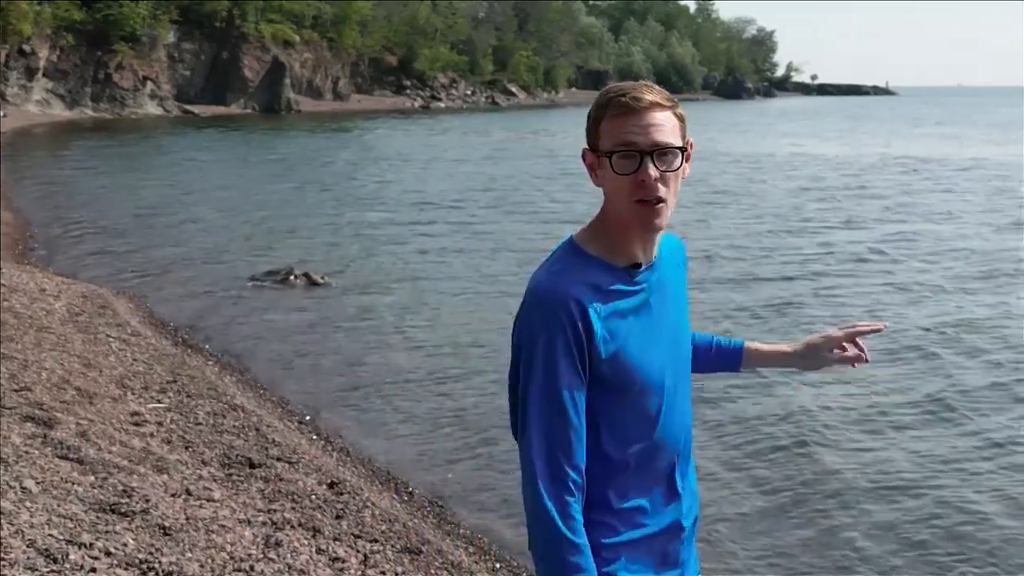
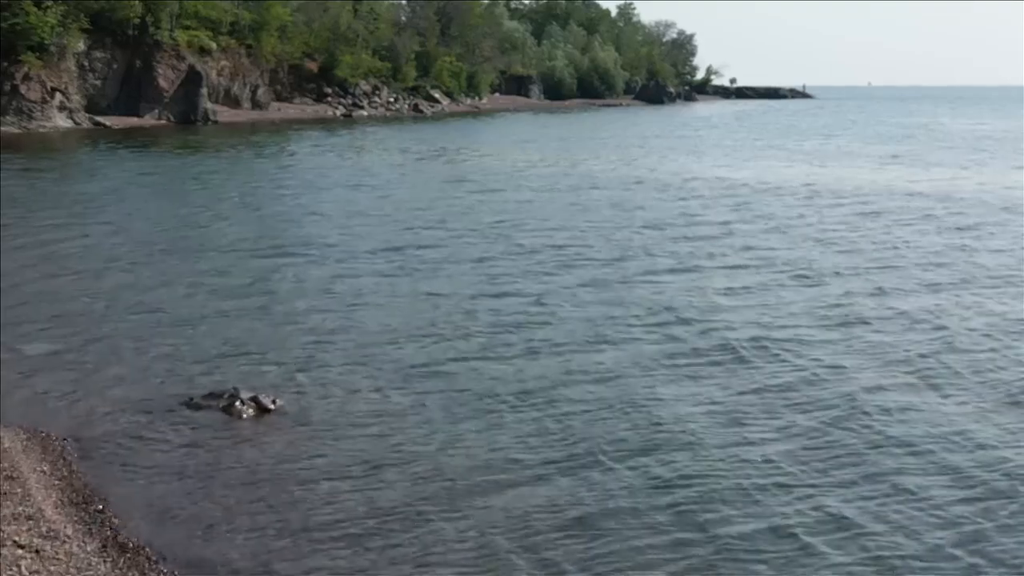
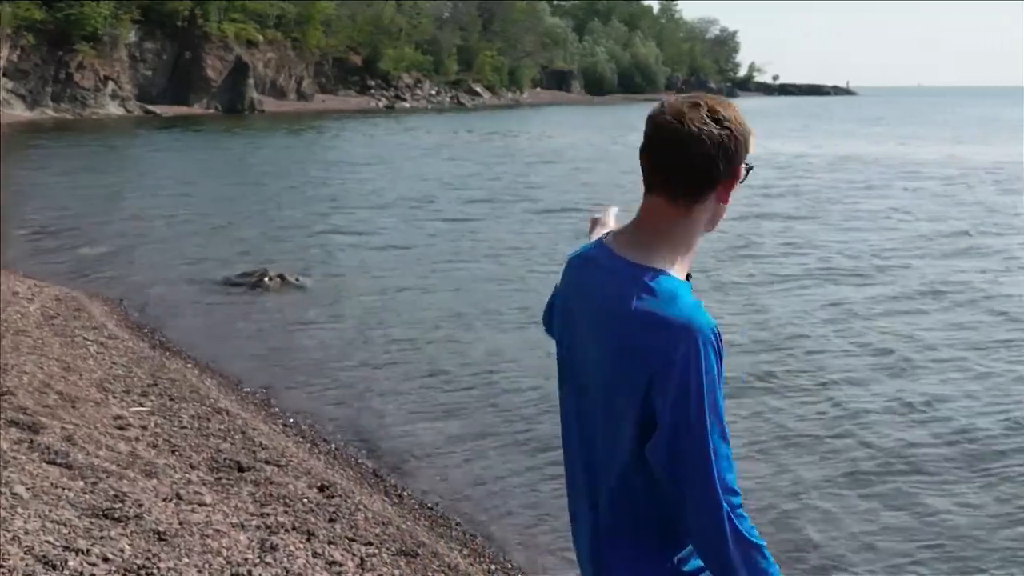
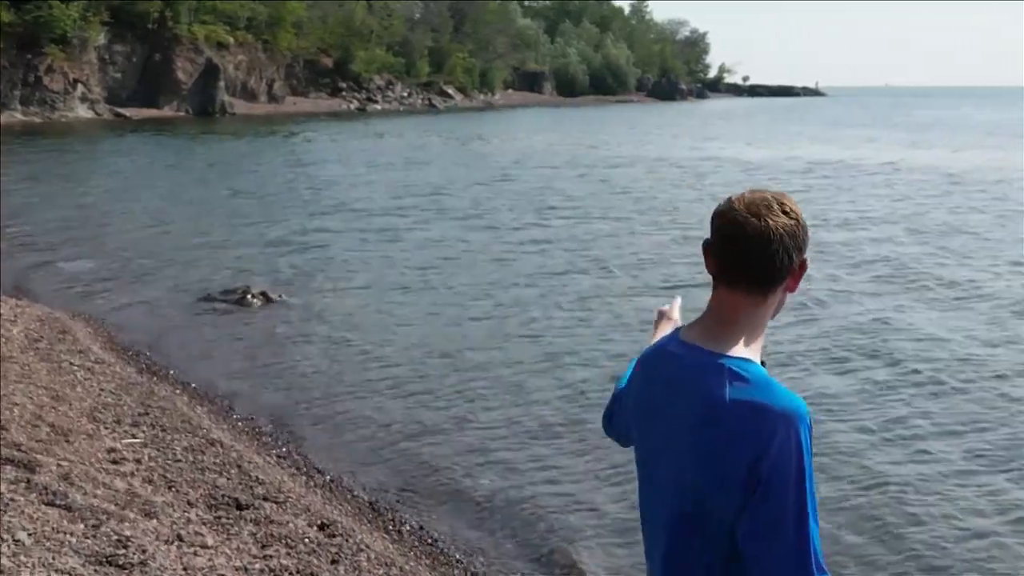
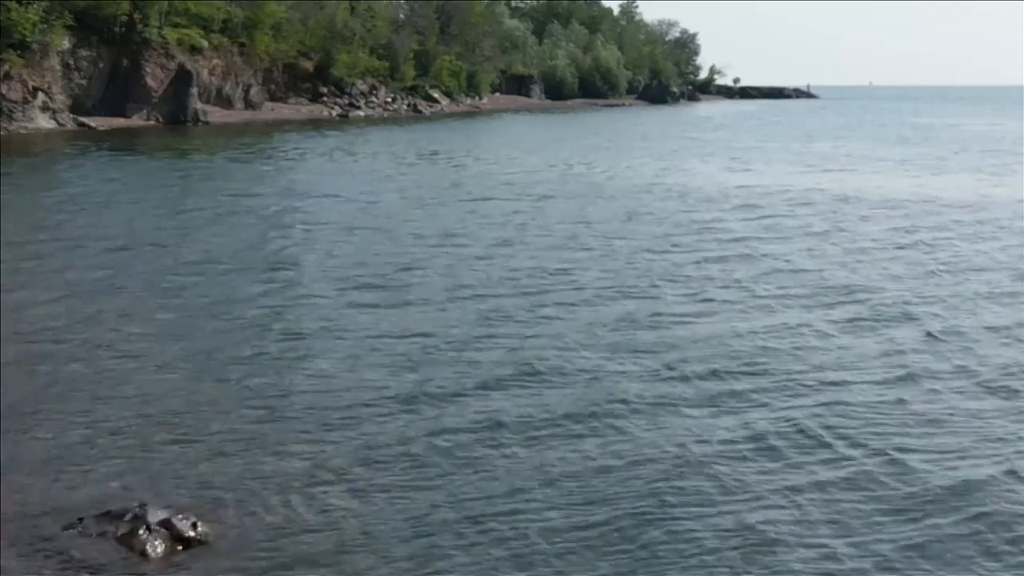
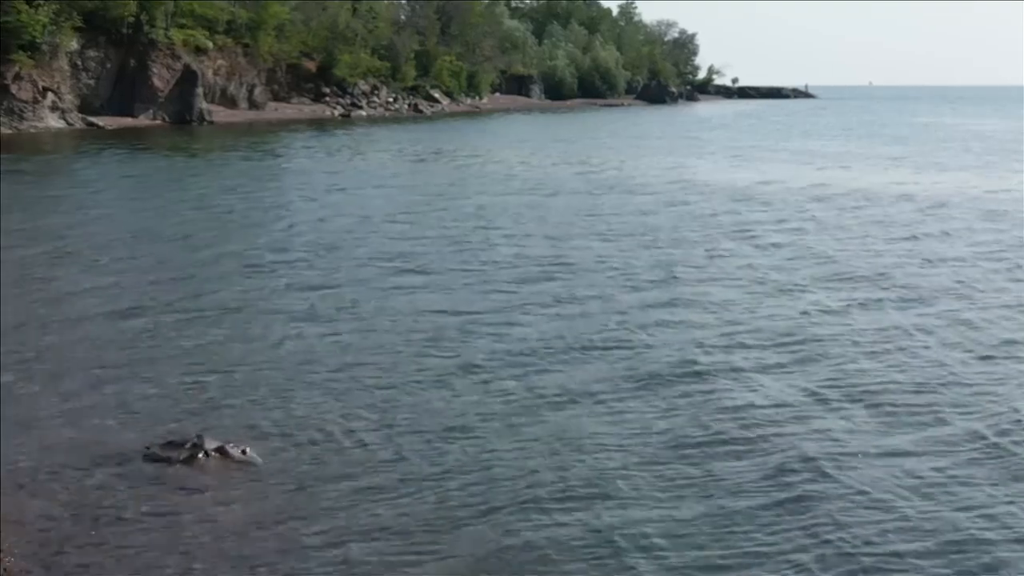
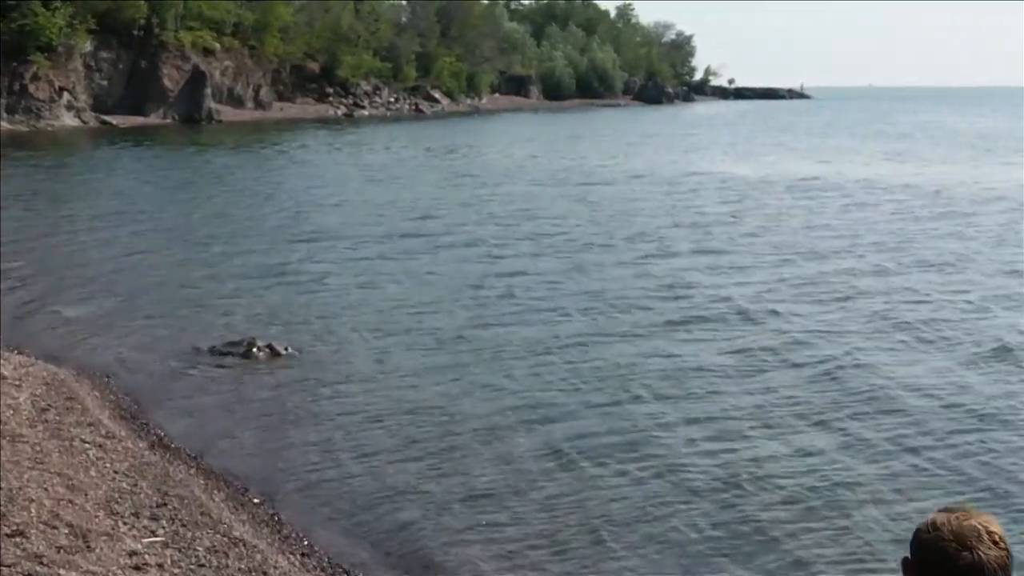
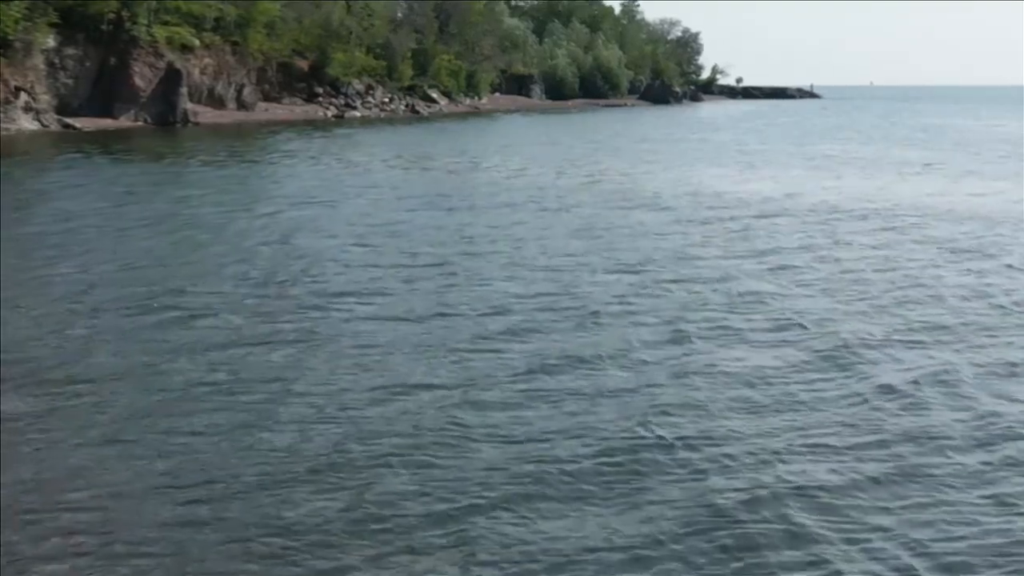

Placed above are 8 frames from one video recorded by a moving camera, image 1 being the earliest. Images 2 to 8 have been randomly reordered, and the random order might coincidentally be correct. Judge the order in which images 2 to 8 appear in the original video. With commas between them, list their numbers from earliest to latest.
3, 4, 7, 2, 6, 5, 8
